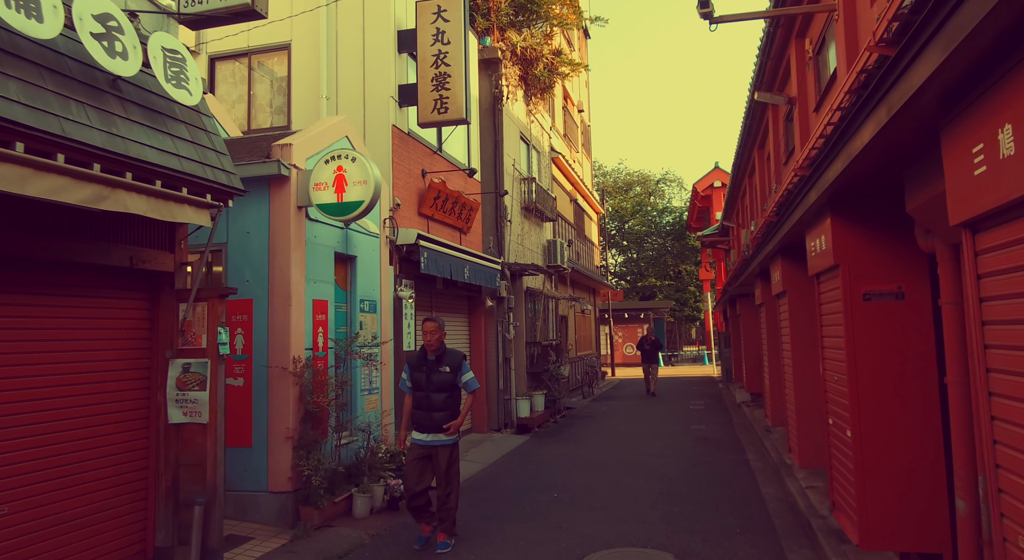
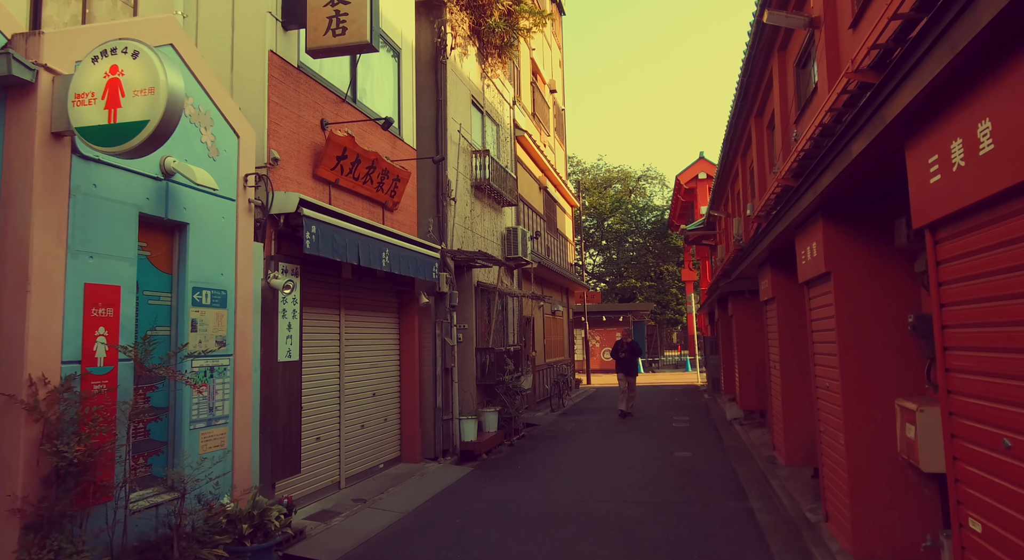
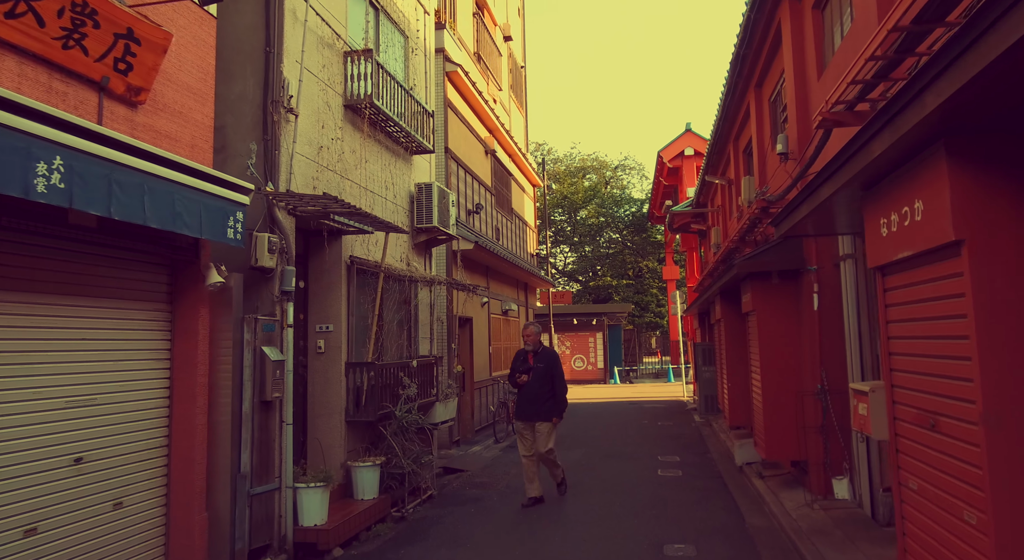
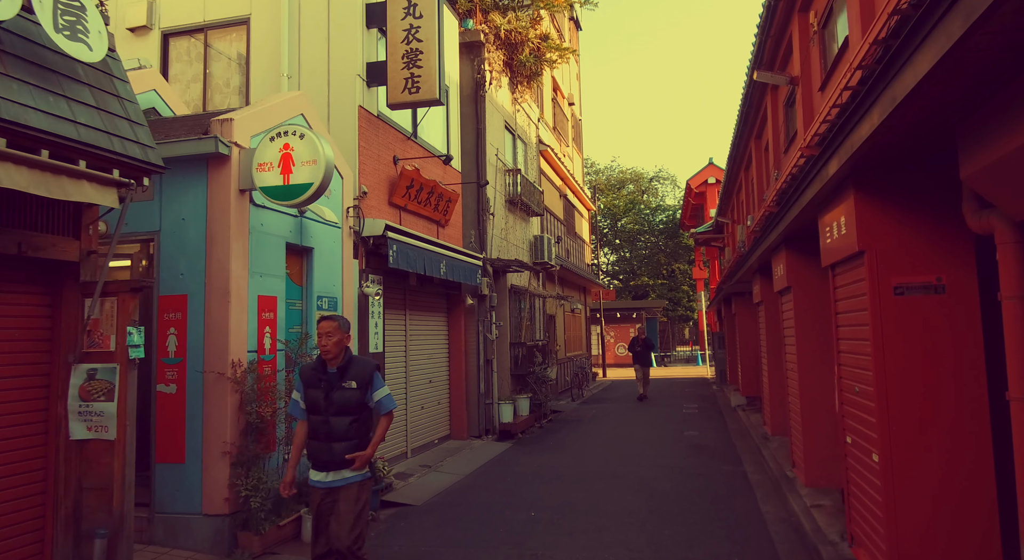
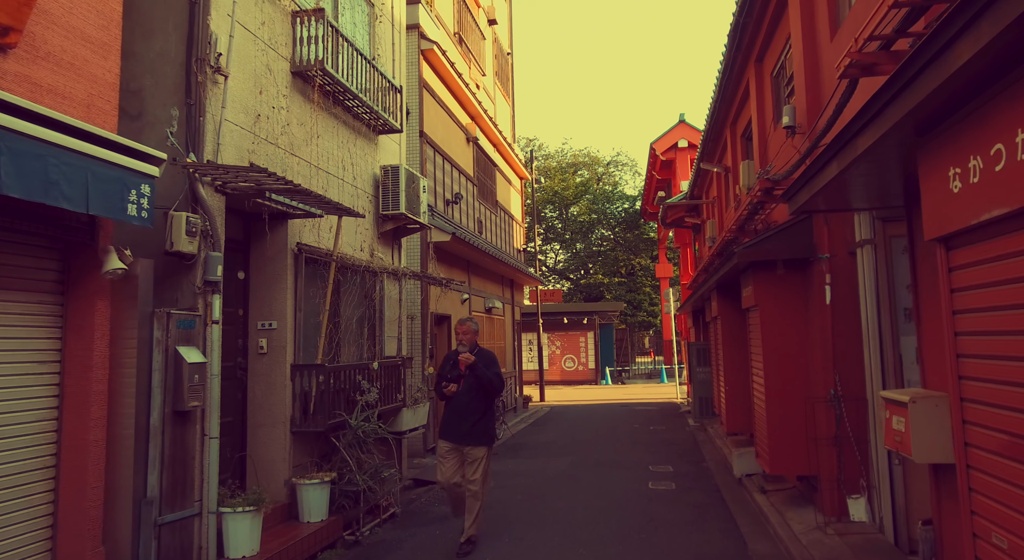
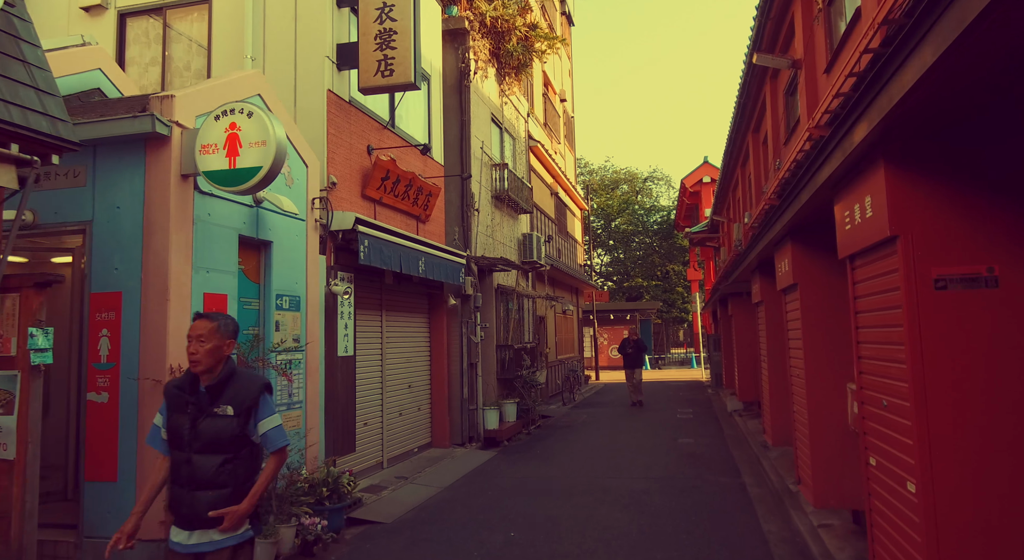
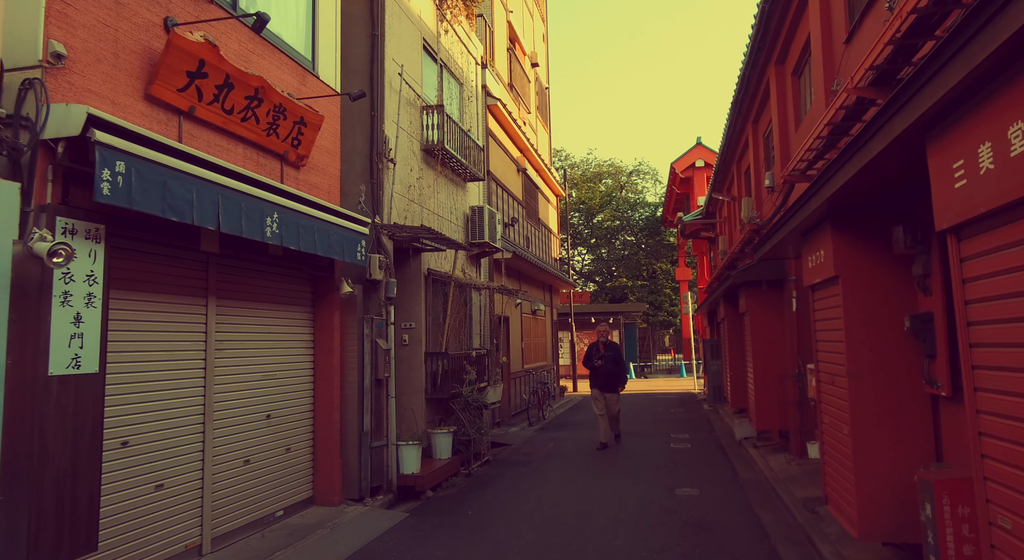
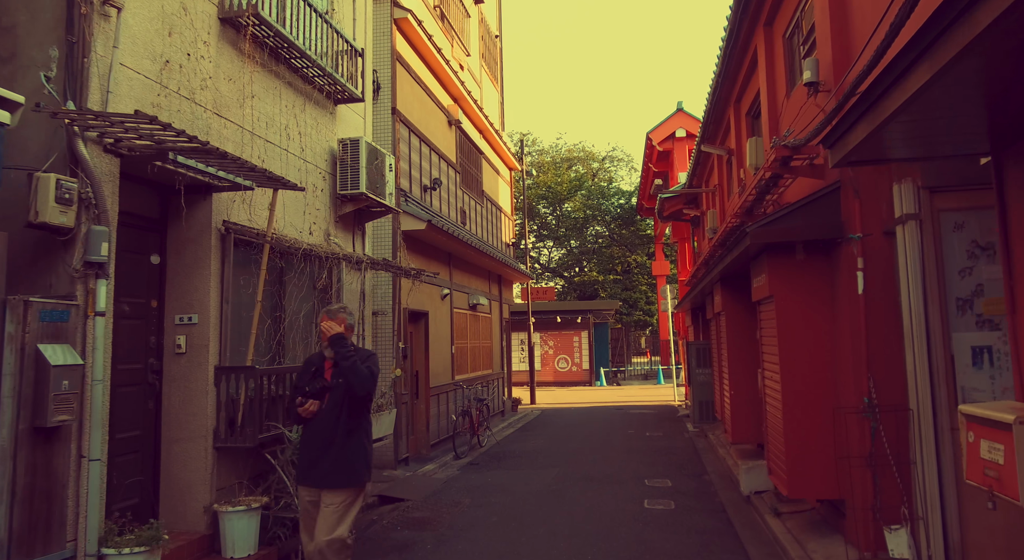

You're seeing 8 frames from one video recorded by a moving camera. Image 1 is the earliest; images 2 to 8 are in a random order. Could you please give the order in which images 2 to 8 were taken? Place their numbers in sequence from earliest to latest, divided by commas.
4, 6, 2, 7, 3, 5, 8
